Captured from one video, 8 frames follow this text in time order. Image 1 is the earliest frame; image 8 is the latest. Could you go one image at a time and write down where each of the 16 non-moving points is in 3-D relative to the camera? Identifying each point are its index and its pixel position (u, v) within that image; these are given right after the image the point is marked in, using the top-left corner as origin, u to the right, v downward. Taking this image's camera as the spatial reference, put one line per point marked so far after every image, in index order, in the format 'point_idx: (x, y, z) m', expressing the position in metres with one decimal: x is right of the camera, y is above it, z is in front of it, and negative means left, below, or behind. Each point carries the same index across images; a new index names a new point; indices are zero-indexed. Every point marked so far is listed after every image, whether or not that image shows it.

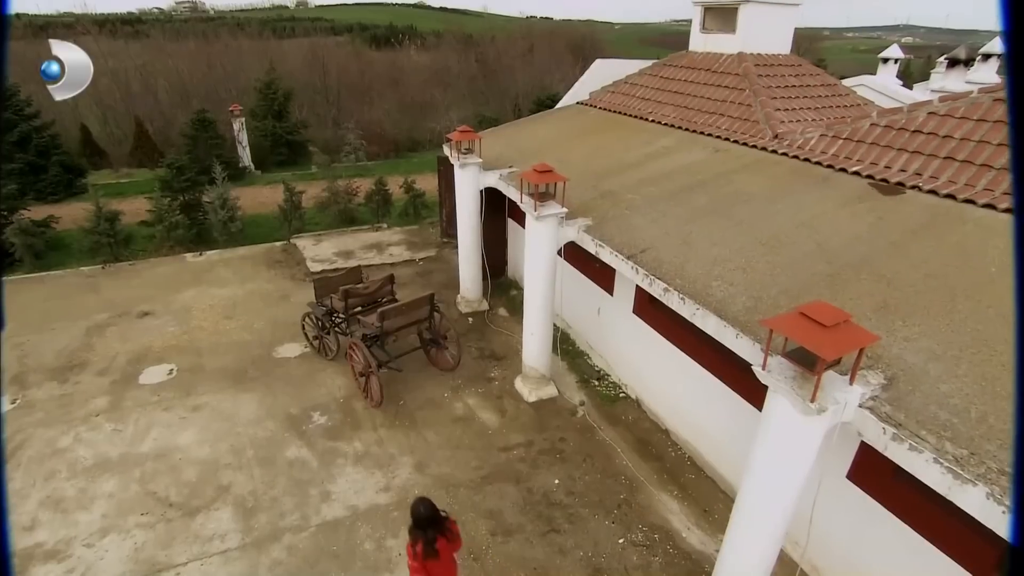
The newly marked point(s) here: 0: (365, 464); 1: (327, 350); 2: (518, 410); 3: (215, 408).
0: (-1.4, -1.7, +6.1) m
1: (-2.2, -0.7, +7.6) m
2: (+0.1, -1.3, +6.9) m
3: (-3.2, -1.3, +6.9) m
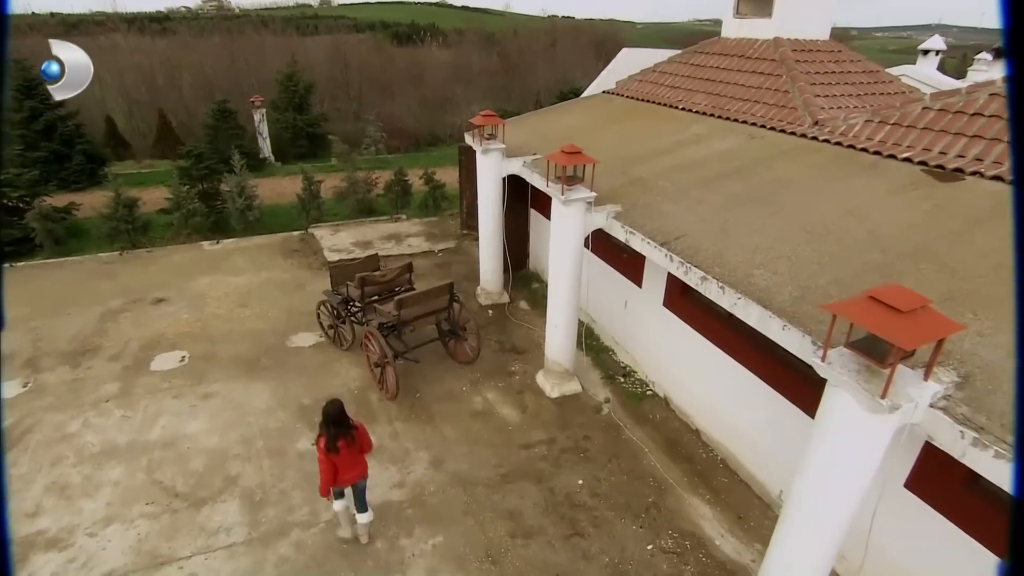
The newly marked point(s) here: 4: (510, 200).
0: (-1.2, -1.6, +5.9) m
1: (-2.0, -0.6, +7.3) m
2: (+0.3, -1.2, +6.5) m
3: (-3.0, -1.1, +6.6) m
4: (0.0, +1.2, +8.5) m
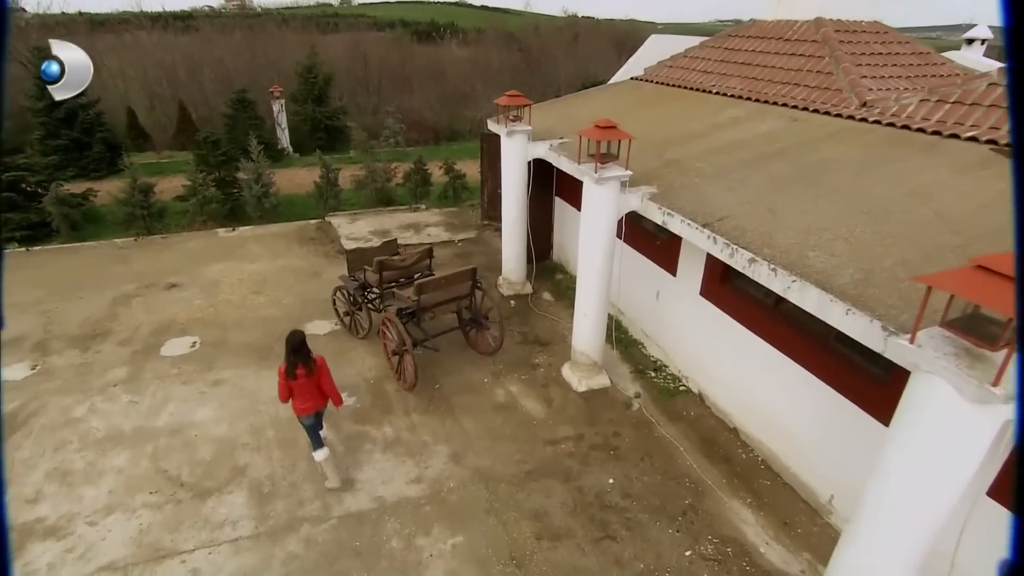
0: (-1.0, -1.4, +5.5) m
1: (-1.7, -0.4, +7.0) m
2: (+0.5, -1.1, +6.1) m
3: (-2.7, -1.0, +6.3) m
4: (+0.3, +1.3, +8.1) m
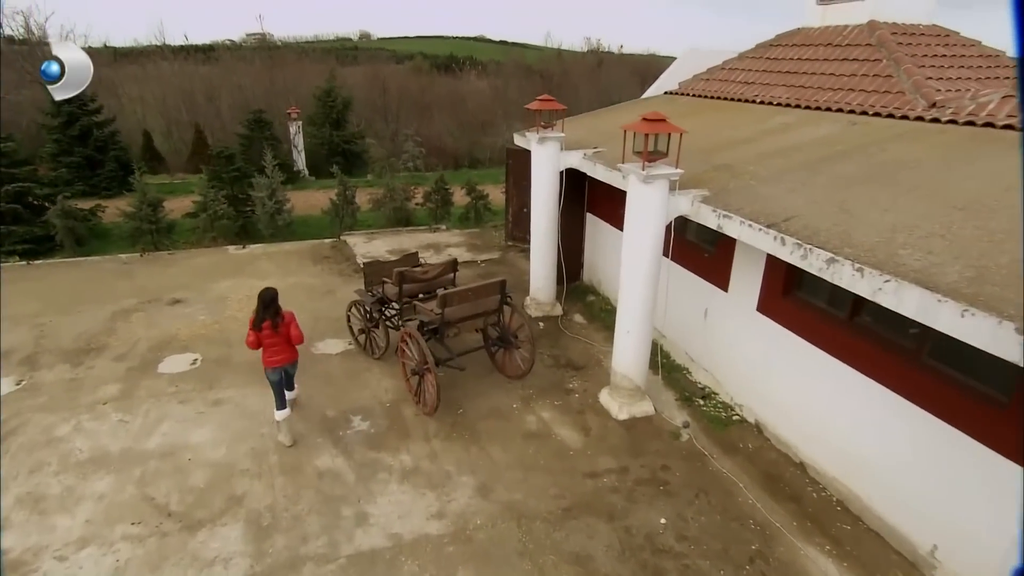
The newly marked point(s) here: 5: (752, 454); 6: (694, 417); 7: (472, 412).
0: (-0.8, -1.5, +4.8) m
1: (-1.4, -0.6, +6.4) m
2: (+0.8, -1.2, +5.5) m
3: (-2.4, -1.0, +5.7) m
4: (+0.6, +1.0, +7.6) m
5: (+1.9, -1.3, +5.1) m
6: (+1.6, -1.1, +5.6) m
7: (-0.4, -1.1, +5.7) m
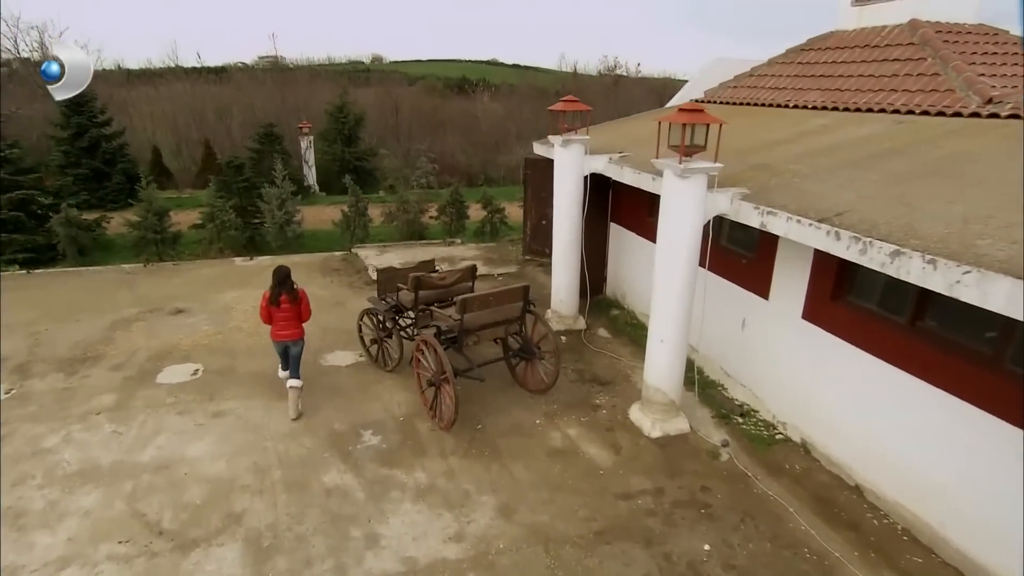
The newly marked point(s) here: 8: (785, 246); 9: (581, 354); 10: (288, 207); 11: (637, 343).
0: (-0.6, -1.5, +4.4) m
1: (-1.2, -0.7, +6.0) m
2: (+1.0, -1.3, +5.0) m
3: (-2.2, -1.1, +5.3) m
4: (+0.9, +0.9, +7.3) m
5: (+2.1, -1.4, +4.6) m
6: (+1.8, -1.2, +5.1) m
7: (-0.2, -1.1, +5.3) m
8: (+2.1, +0.3, +4.9) m
9: (+0.7, -0.7, +6.5) m
10: (-3.1, +1.1, +9.0) m
11: (+1.3, -0.6, +6.6) m
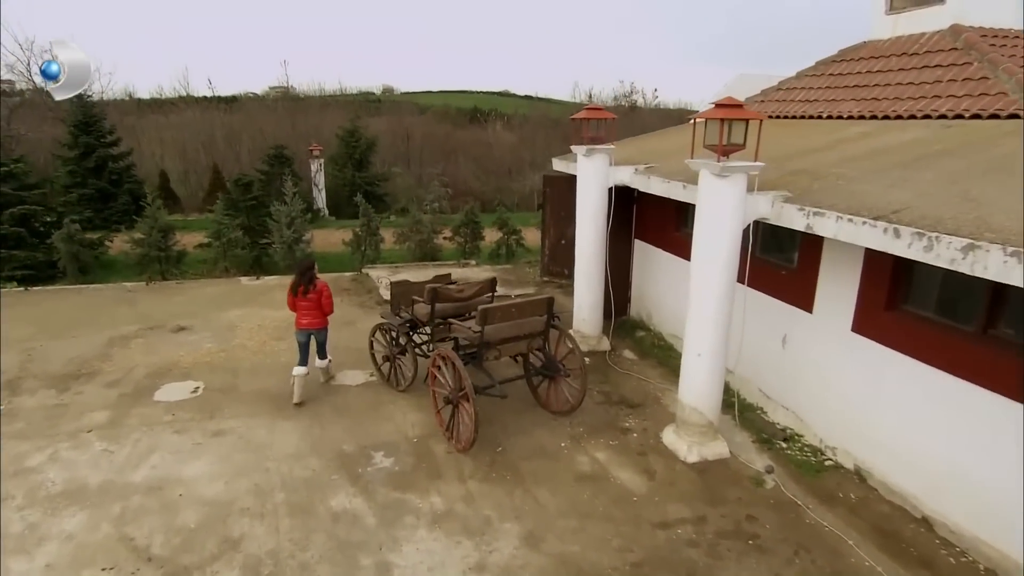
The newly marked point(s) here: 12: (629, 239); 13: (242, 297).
0: (-0.4, -1.5, +4.0) m
1: (-1.0, -0.8, +5.7) m
2: (+1.1, -1.3, +4.6) m
3: (-2.1, -1.1, +4.9) m
4: (+1.1, +0.7, +7.0) m
5: (+2.3, -1.4, +4.2) m
6: (+1.9, -1.3, +4.7) m
7: (0.0, -1.2, +4.9) m
8: (+2.3, +0.2, +4.6) m
9: (+0.9, -0.8, +6.1) m
10: (-2.9, +0.8, +8.7) m
11: (+1.5, -0.8, +6.2) m
12: (+1.3, +0.5, +7.0) m
13: (-3.2, -0.1, +7.7) m
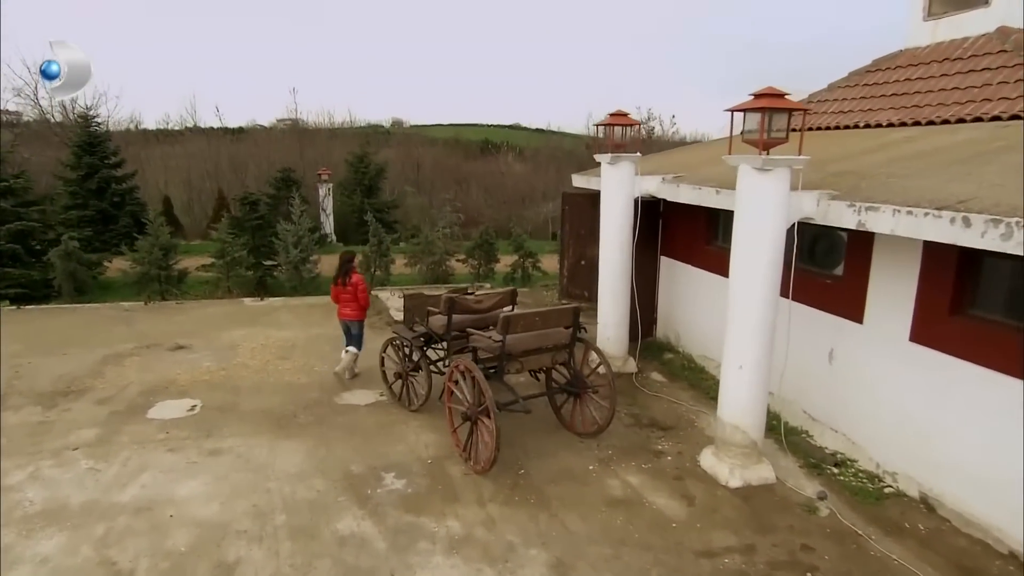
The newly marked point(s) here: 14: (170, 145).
0: (-0.3, -1.5, +3.6) m
1: (-0.8, -0.9, +5.3) m
2: (+1.3, -1.4, +4.2) m
3: (-1.9, -1.2, +4.5) m
4: (+1.2, +0.4, +6.7) m
5: (+2.4, -1.4, +3.8) m
6: (+2.1, -1.3, +4.3) m
7: (+0.2, -1.3, +4.5) m
8: (+2.5, +0.2, +4.3) m
9: (+1.0, -1.0, +5.7) m
10: (-2.7, +0.5, +8.4) m
11: (+1.7, -0.9, +5.9) m
12: (+1.4, +0.3, +6.7) m
13: (-3.1, -0.3, +7.4) m
14: (-8.6, +3.6, +16.2) m
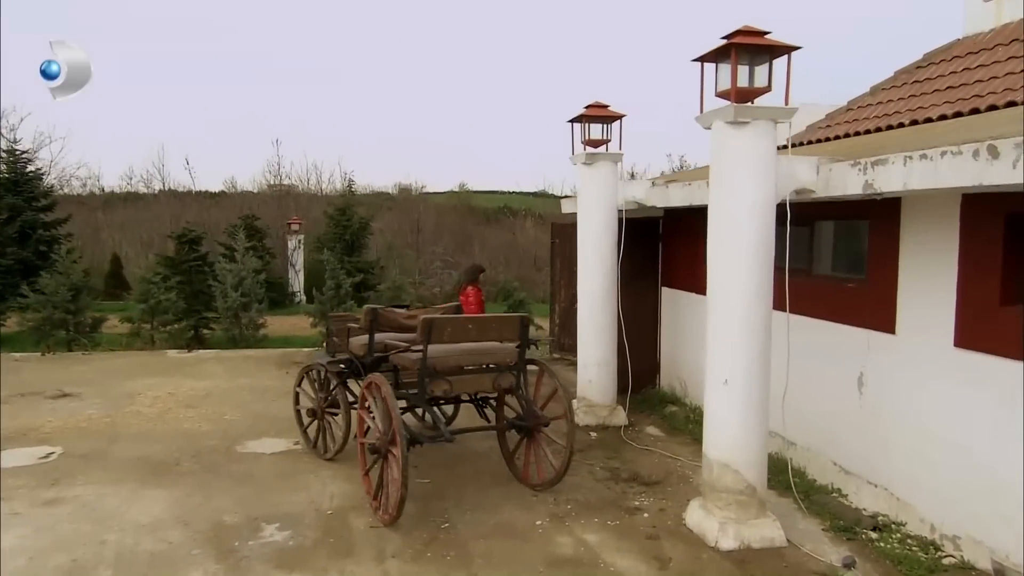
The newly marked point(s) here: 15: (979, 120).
0: (-0.6, -1.3, +2.5) m
1: (-1.2, -1.0, +4.3) m
2: (+0.9, -1.3, +3.1) m
3: (-2.3, -1.2, +3.5) m
4: (+0.8, +0.1, +5.9) m
5: (+2.0, -1.3, +2.7) m
6: (+1.7, -1.3, +3.2) m
7: (-0.2, -1.3, +3.4) m
8: (+2.1, +0.2, +3.4) m
9: (+0.6, -1.2, +4.7) m
10: (-3.1, -0.1, +7.6) m
11: (+1.3, -1.1, +4.8) m
12: (+1.0, -0.1, +5.9) m
13: (-3.5, -0.8, +6.4) m
14: (-9.1, +1.7, +15.7) m
15: (+2.5, +0.9, +3.6) m
